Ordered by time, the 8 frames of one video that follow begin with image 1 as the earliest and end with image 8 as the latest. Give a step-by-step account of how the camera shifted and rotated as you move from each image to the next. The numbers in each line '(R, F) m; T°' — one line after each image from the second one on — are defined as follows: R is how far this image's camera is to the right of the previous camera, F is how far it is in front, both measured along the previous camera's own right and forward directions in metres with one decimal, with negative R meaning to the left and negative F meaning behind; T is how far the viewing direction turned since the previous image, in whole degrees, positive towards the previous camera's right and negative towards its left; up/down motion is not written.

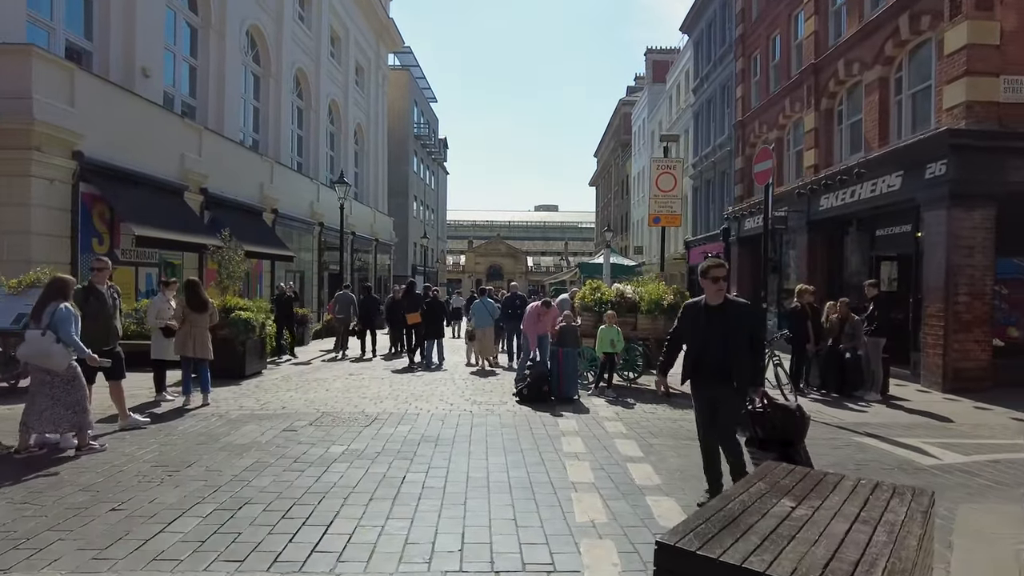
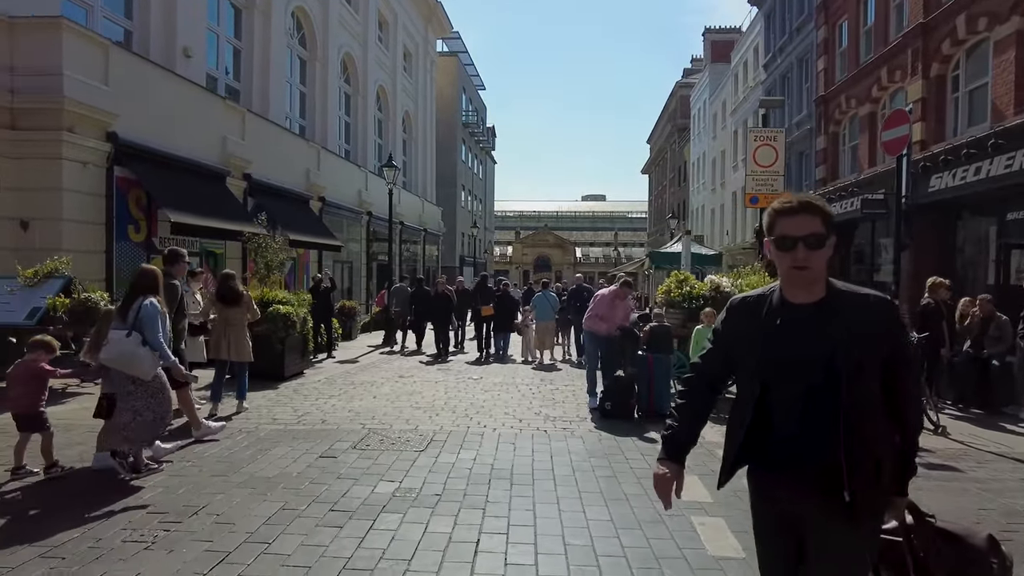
(-0.4, +1.5) m; -4°
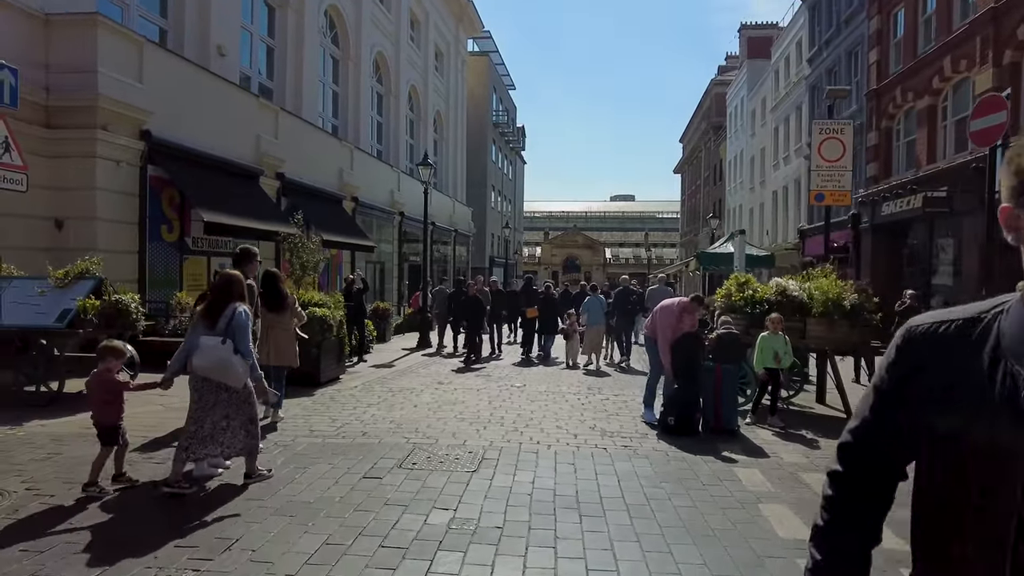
(-0.3, +0.6) m; -2°
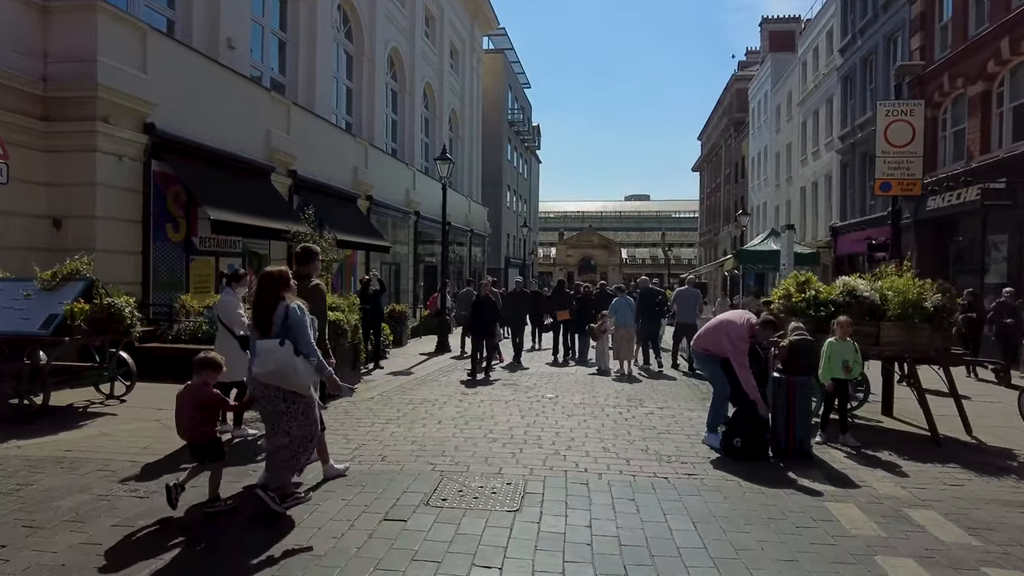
(-0.2, +0.9) m; -1°
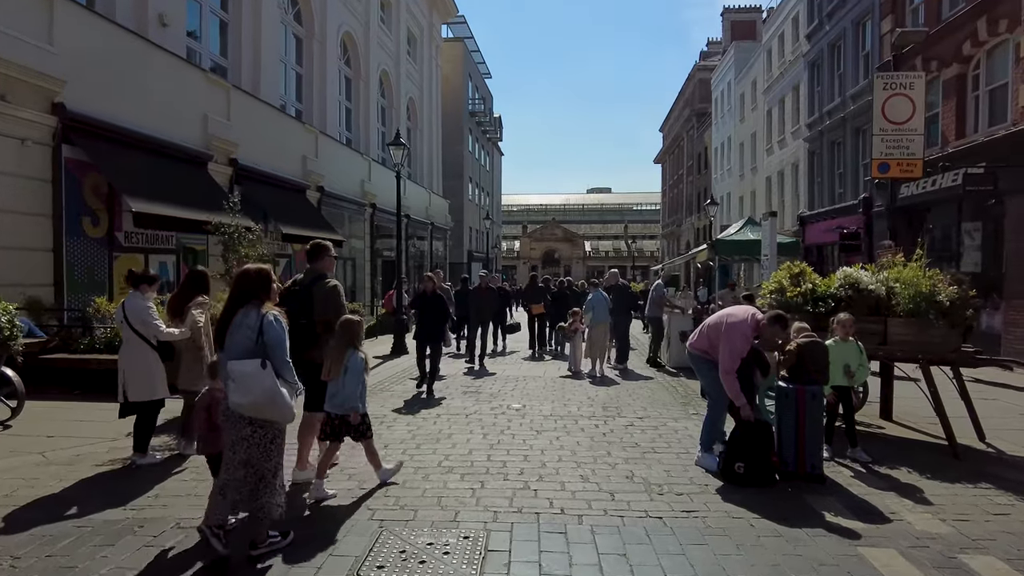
(+0.1, +1.1) m; +3°
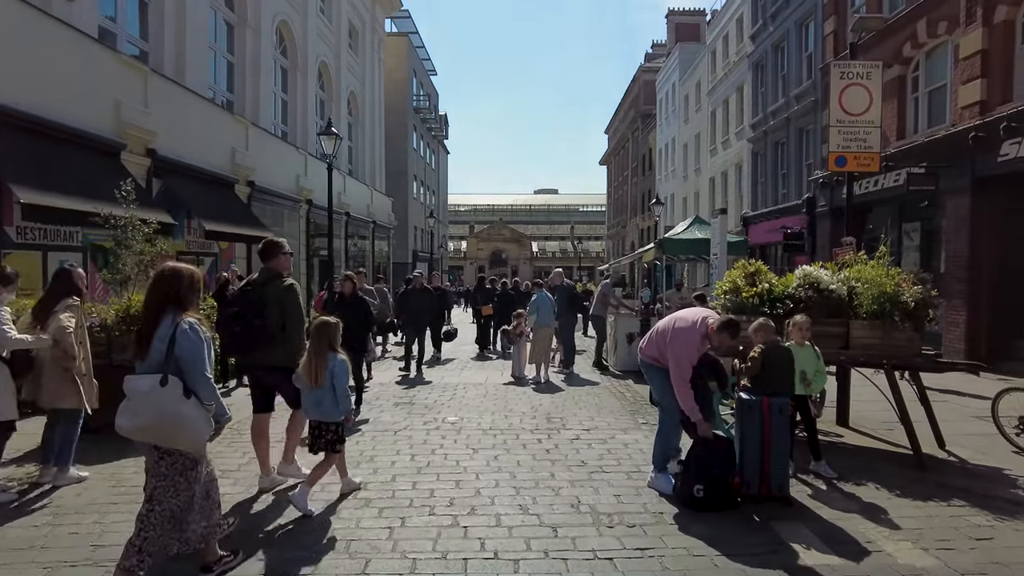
(+0.1, +0.7) m; +5°
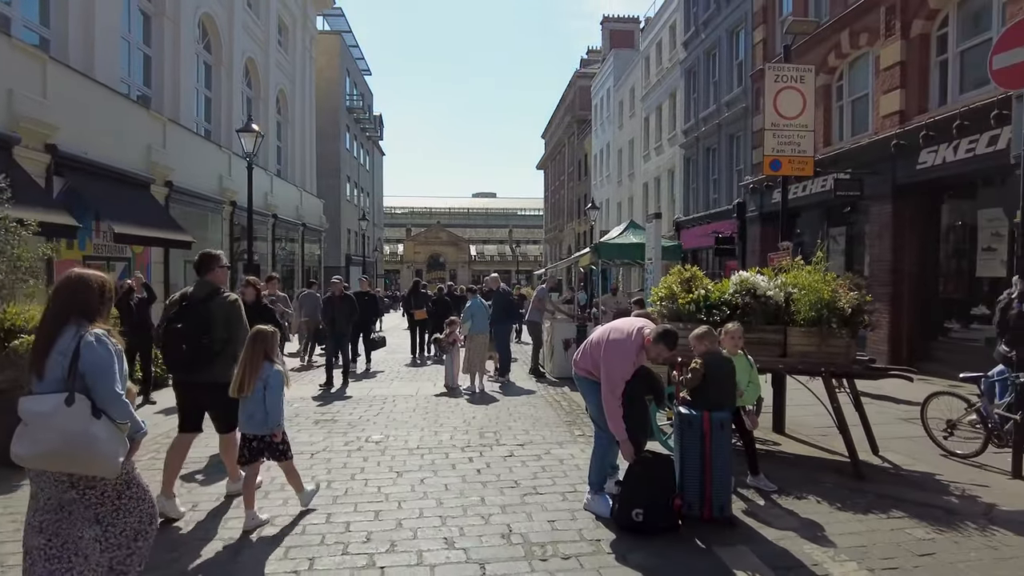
(+0.1, +0.4) m; +5°
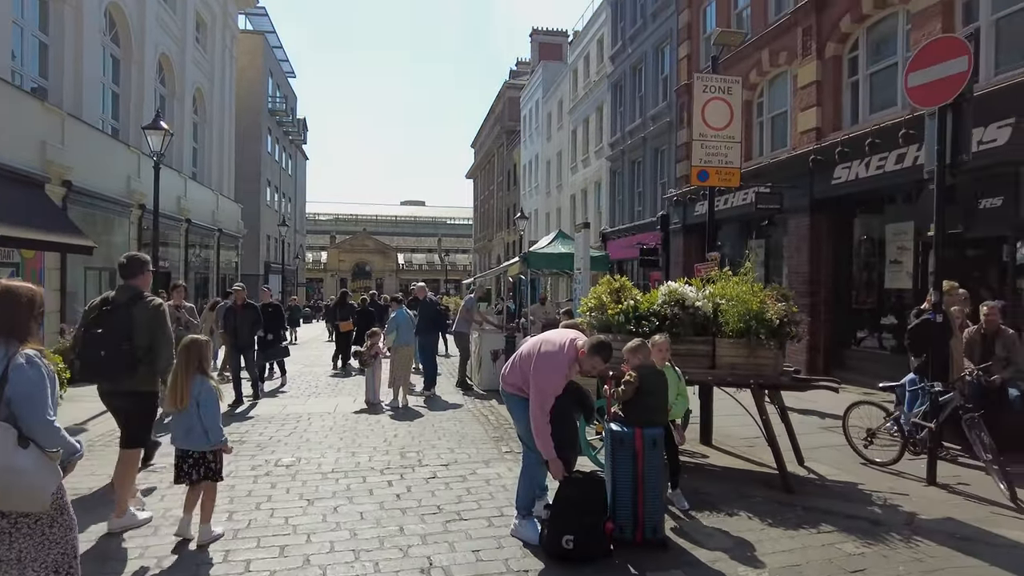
(0.0, +0.3) m; +6°
